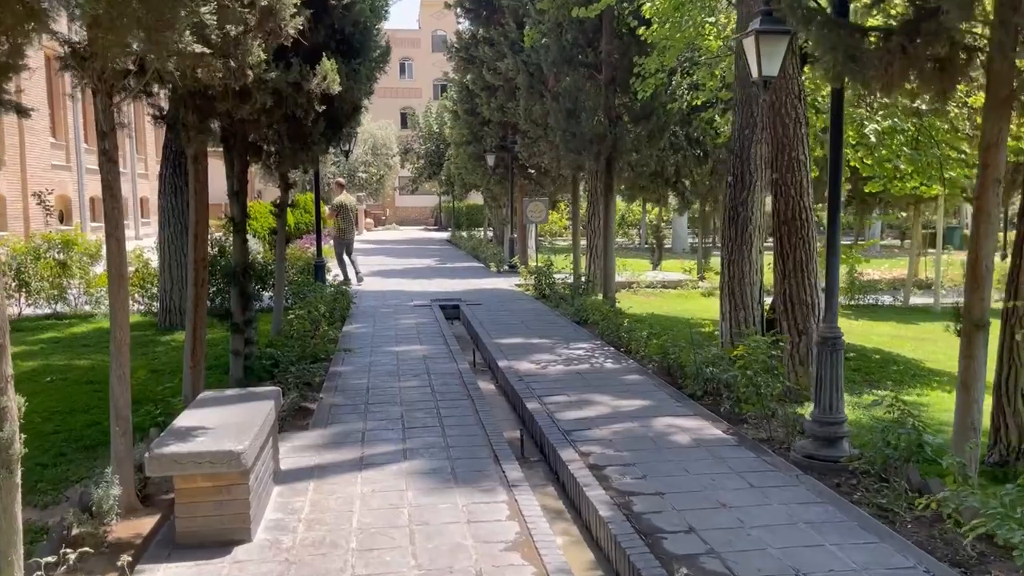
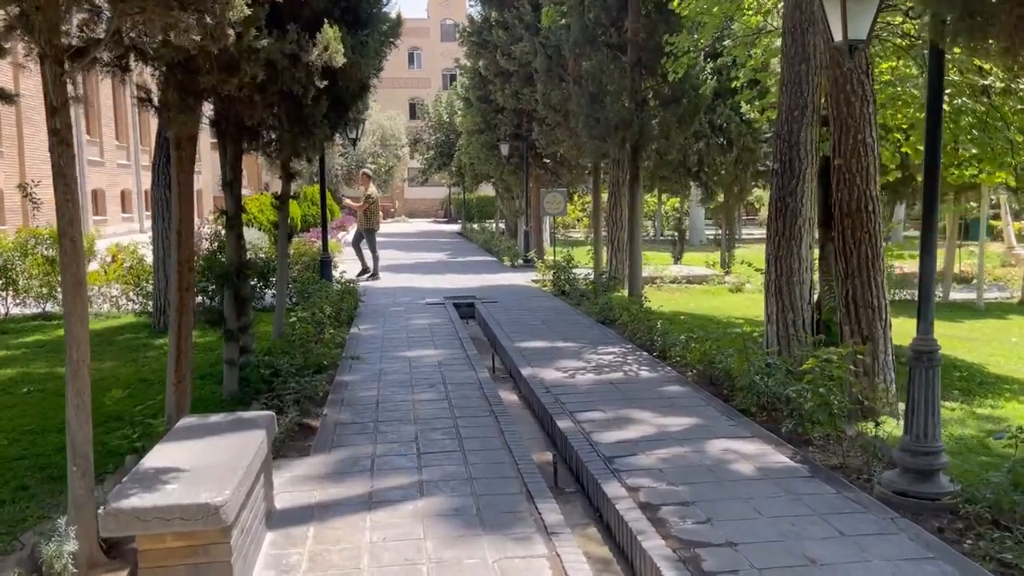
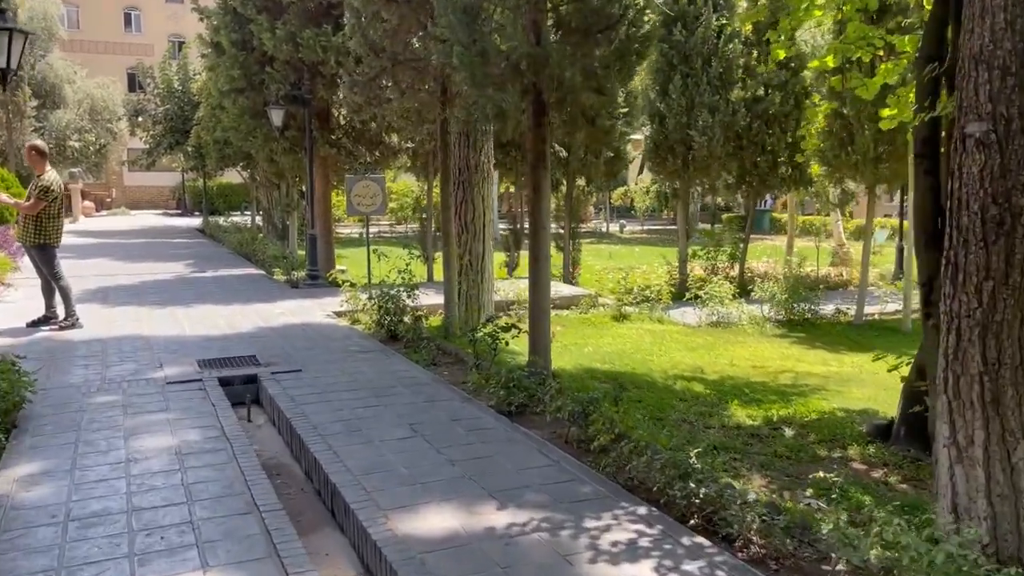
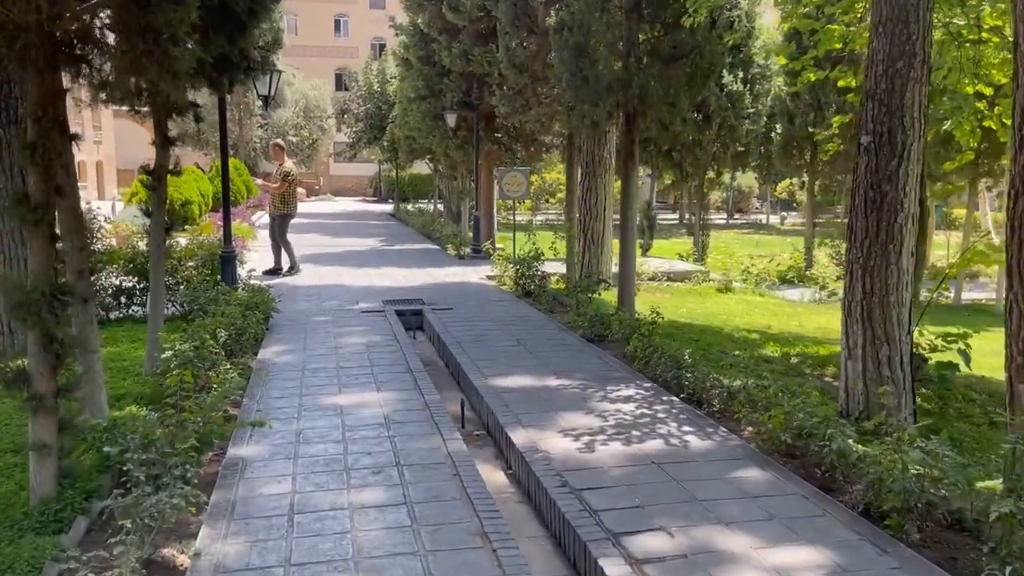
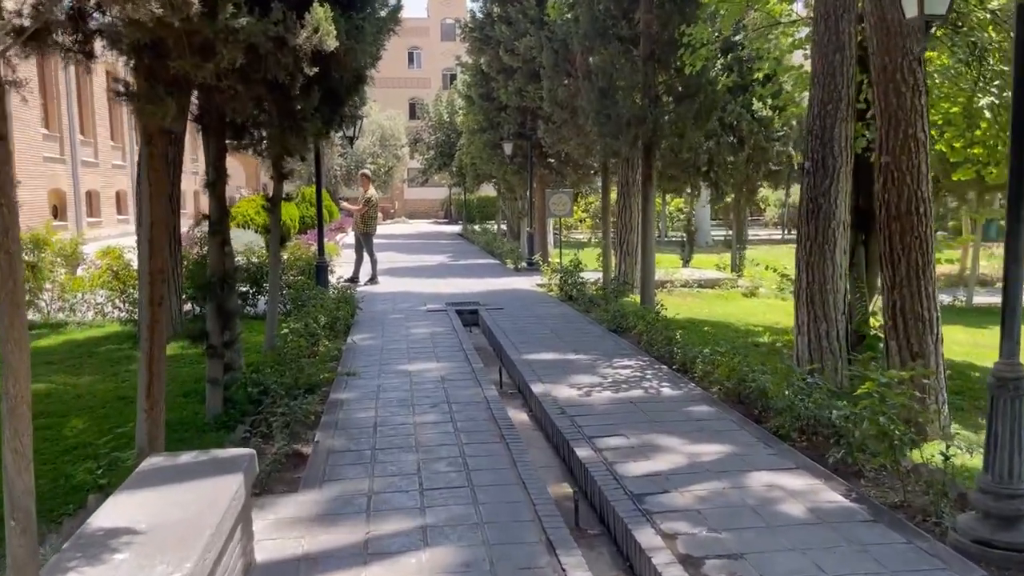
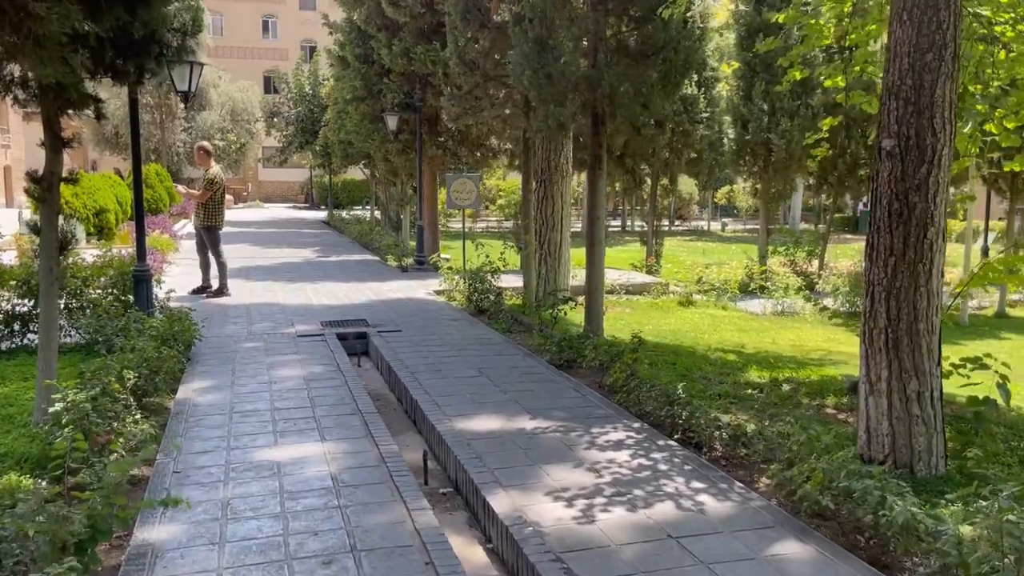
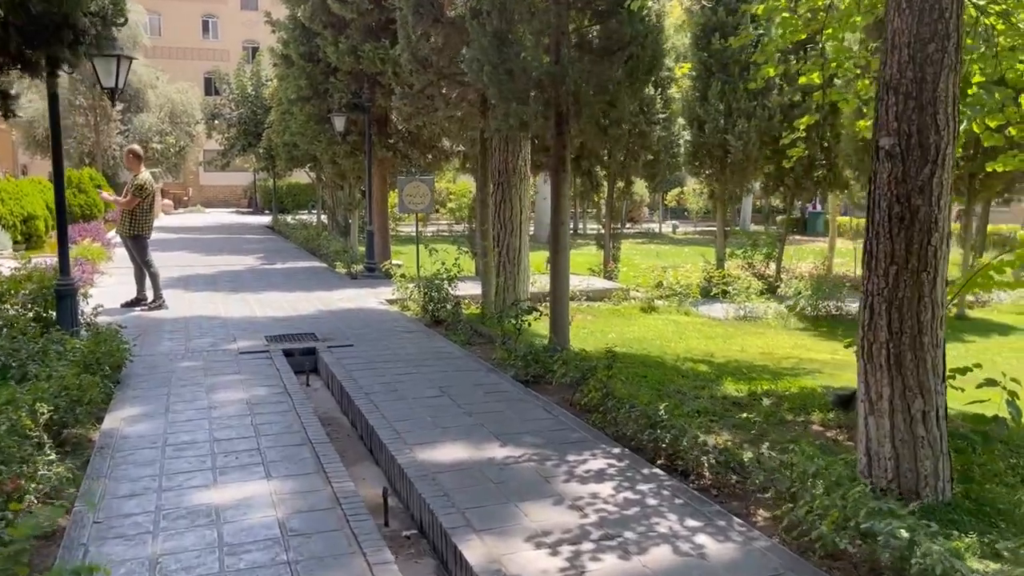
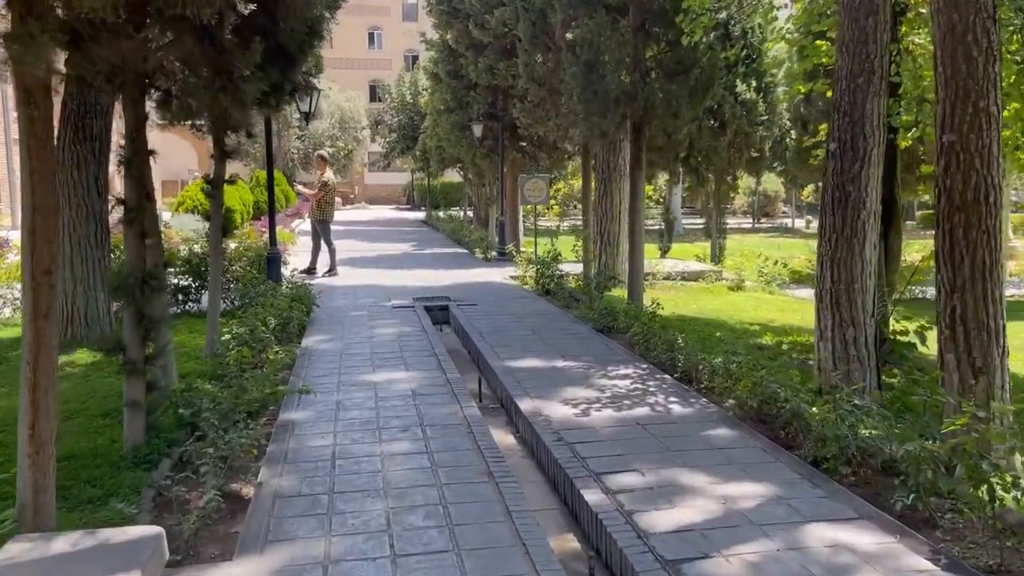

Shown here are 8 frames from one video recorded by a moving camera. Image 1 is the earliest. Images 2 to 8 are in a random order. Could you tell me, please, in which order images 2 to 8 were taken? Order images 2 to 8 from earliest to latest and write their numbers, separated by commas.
2, 5, 8, 4, 6, 7, 3
